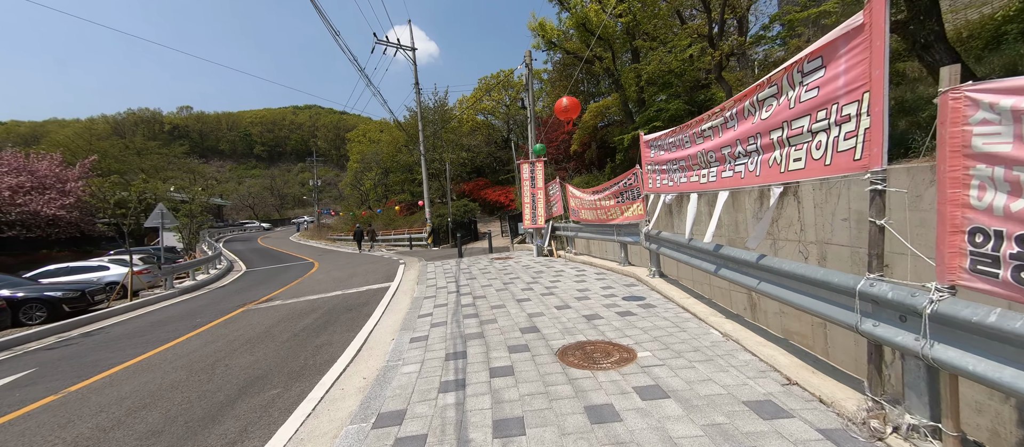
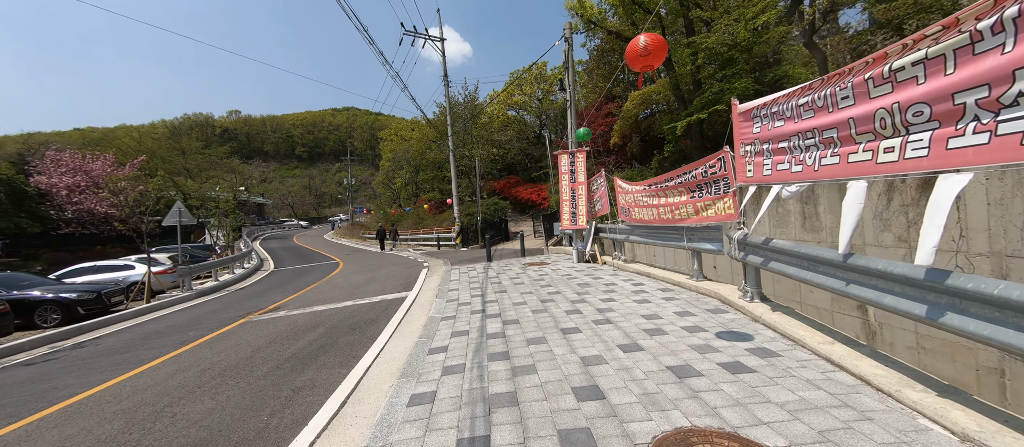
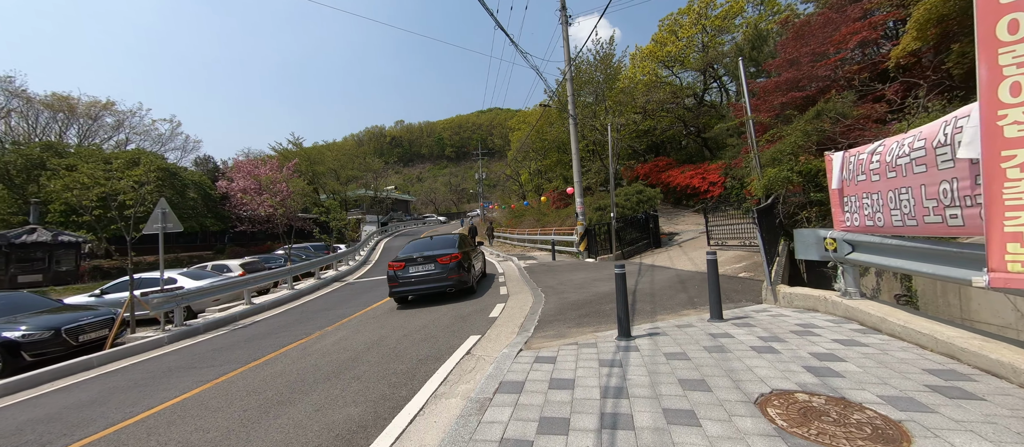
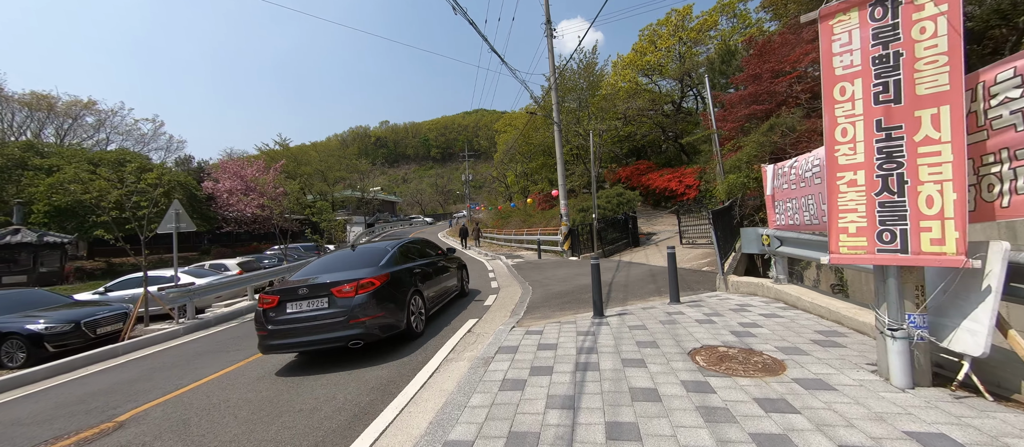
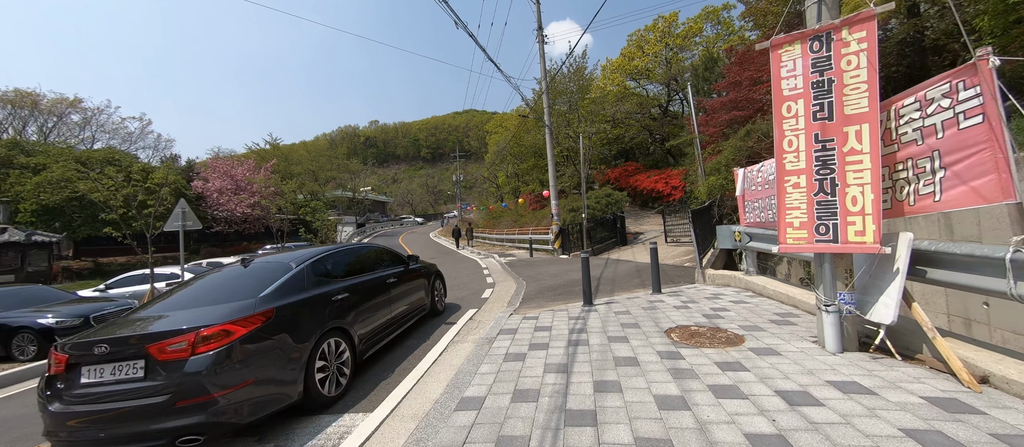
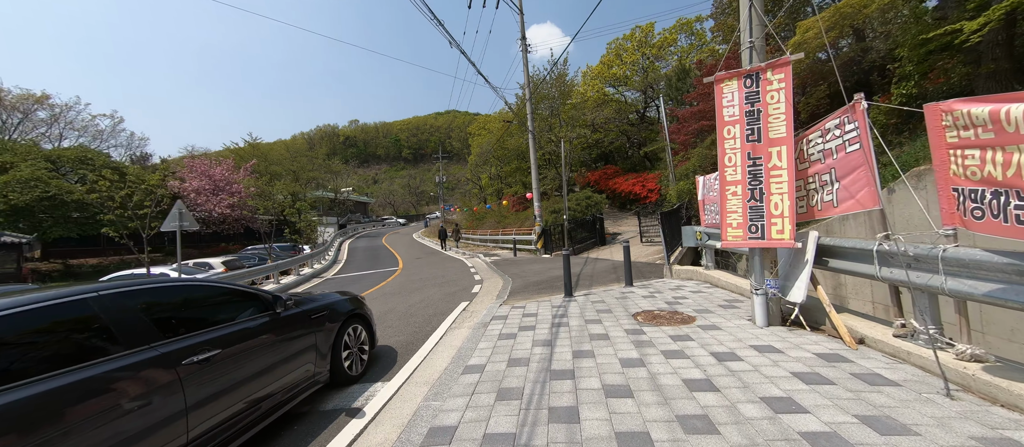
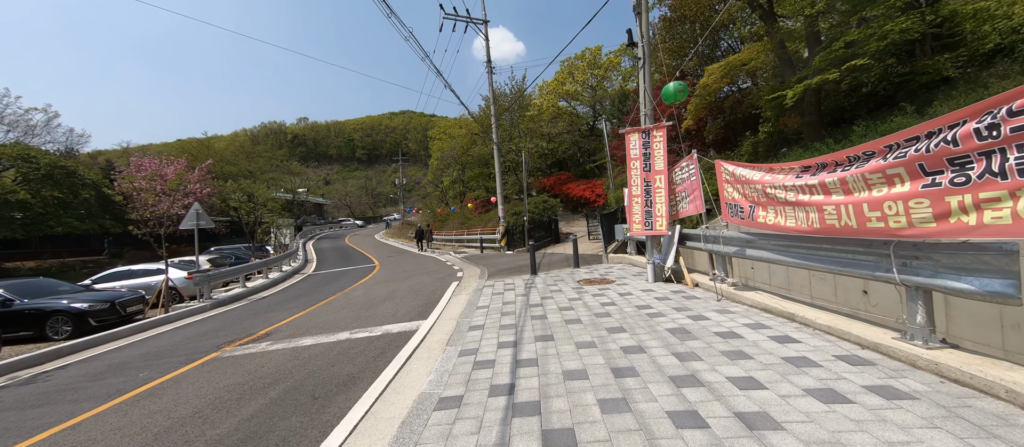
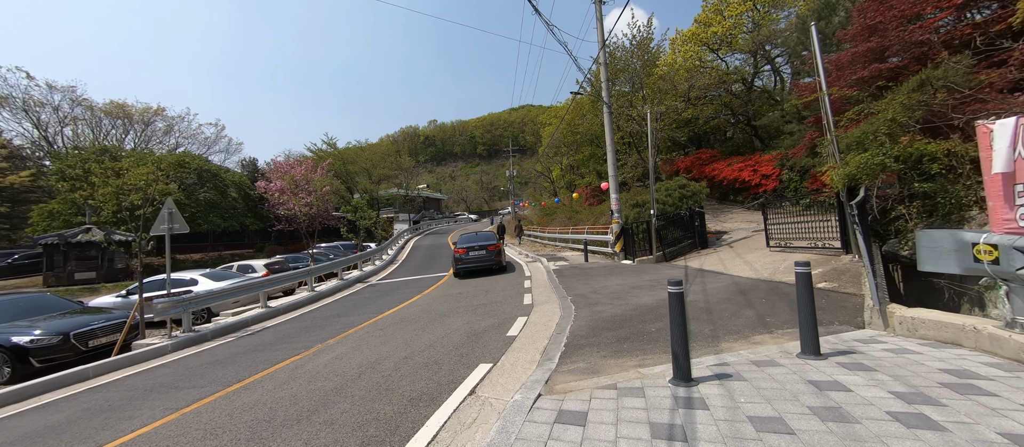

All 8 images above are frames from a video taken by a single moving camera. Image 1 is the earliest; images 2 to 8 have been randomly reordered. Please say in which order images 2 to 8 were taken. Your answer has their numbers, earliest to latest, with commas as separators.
2, 7, 6, 5, 4, 3, 8
